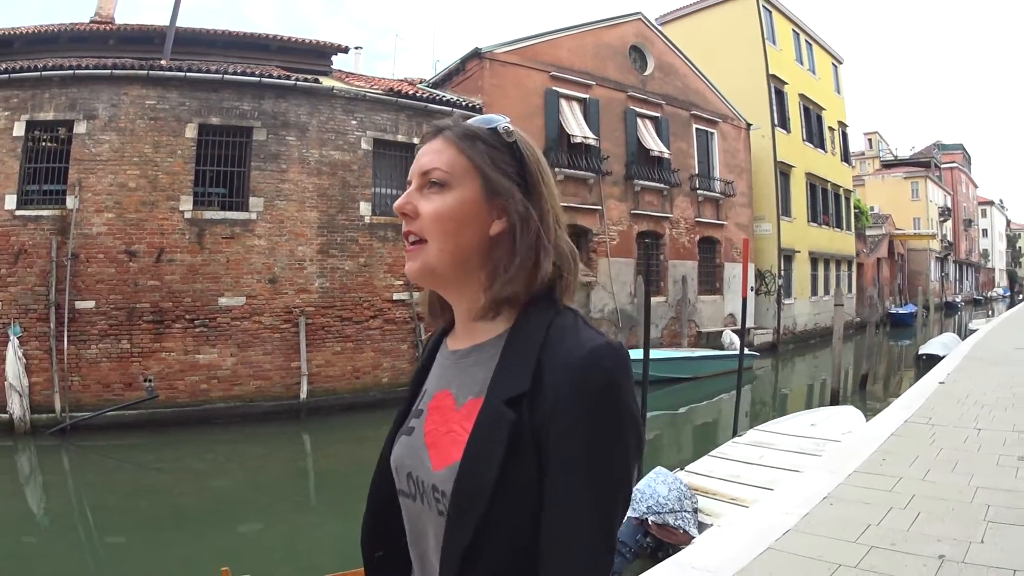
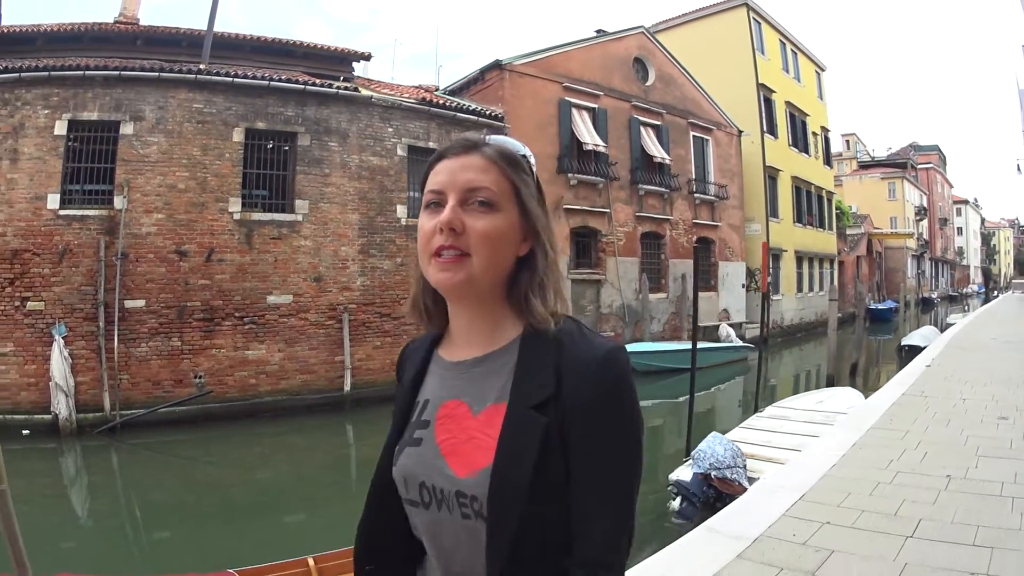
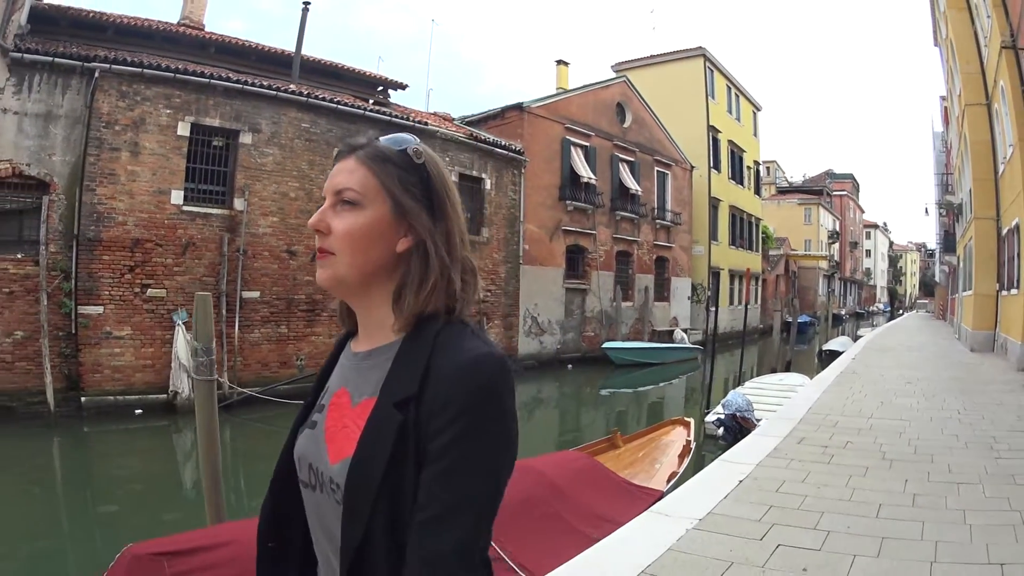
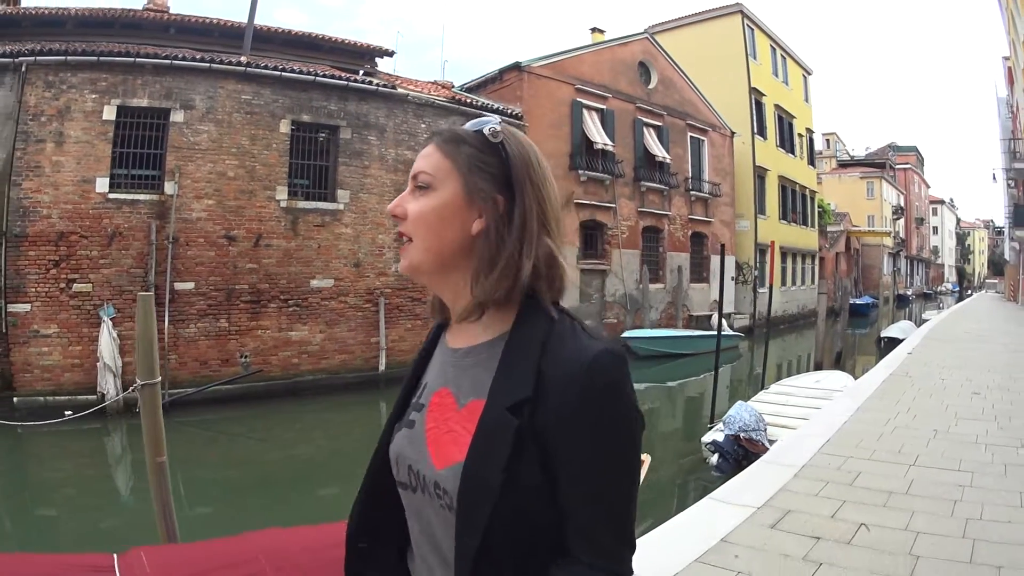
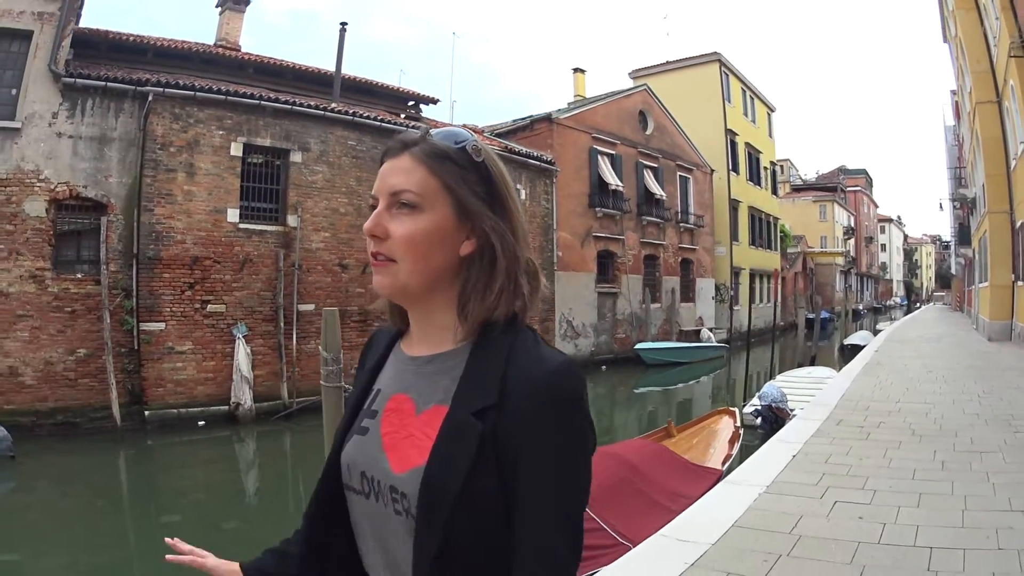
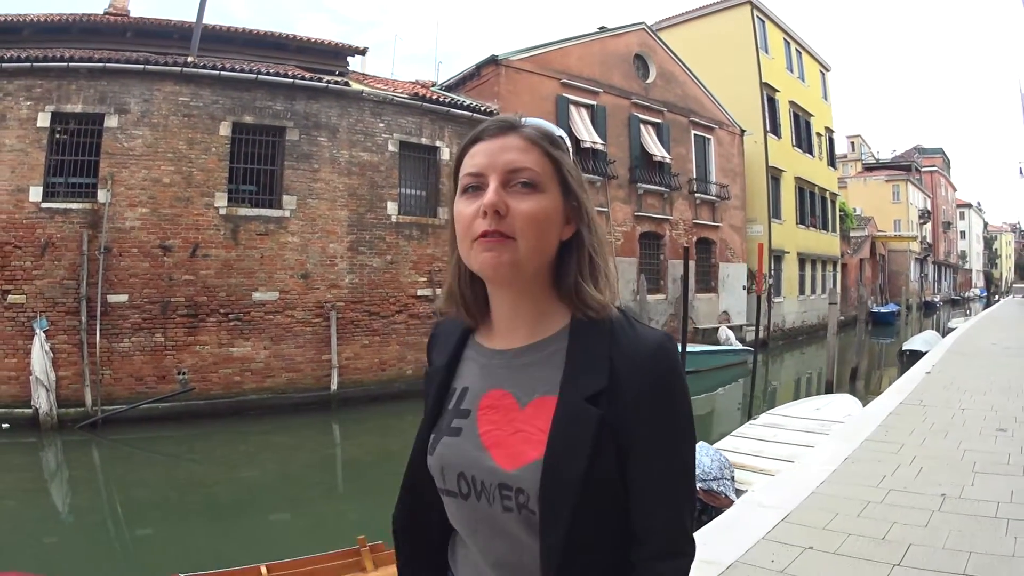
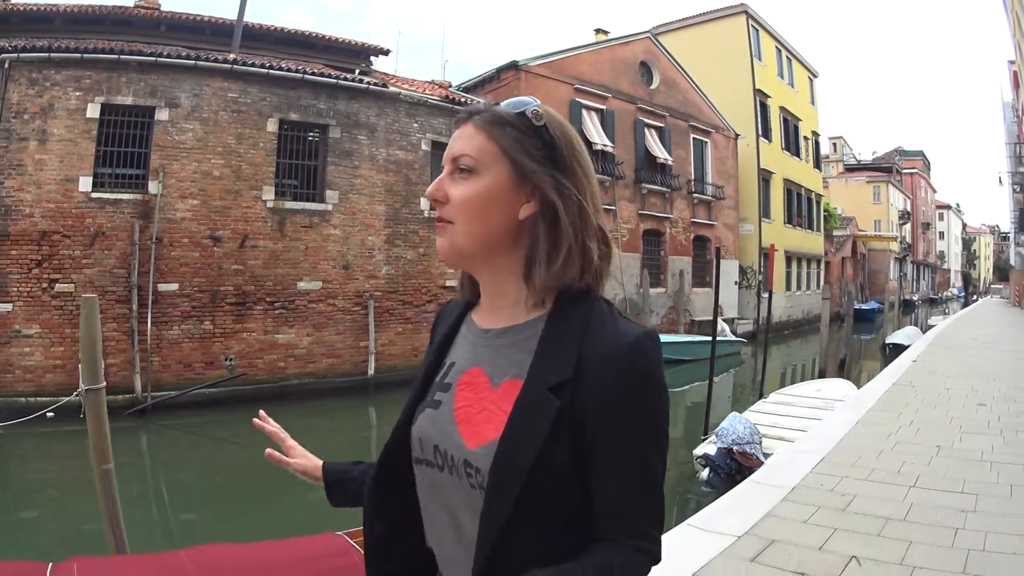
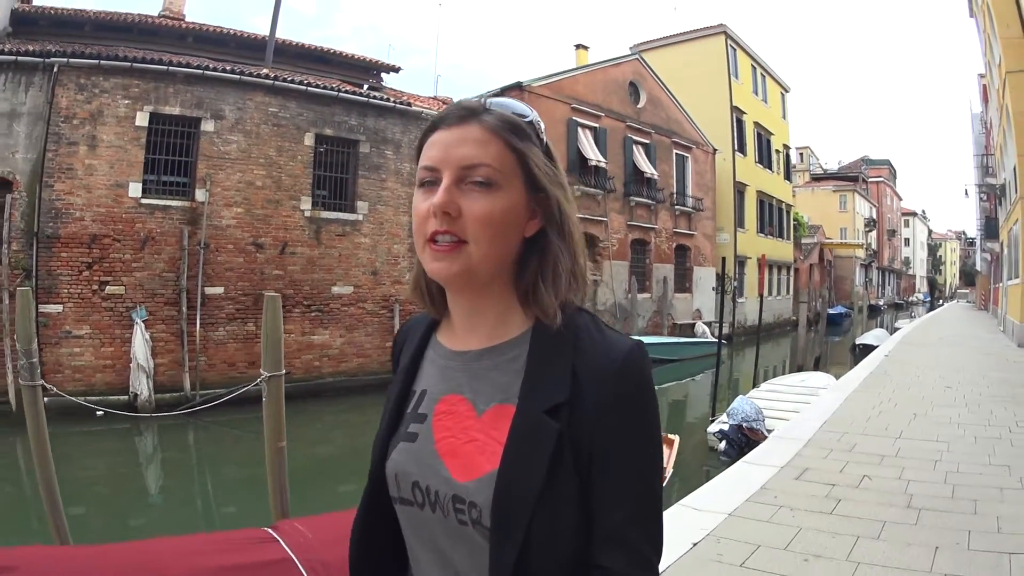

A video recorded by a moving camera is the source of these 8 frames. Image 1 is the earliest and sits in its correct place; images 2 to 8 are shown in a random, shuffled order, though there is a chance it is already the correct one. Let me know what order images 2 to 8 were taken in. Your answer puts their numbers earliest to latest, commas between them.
6, 2, 7, 4, 8, 3, 5
